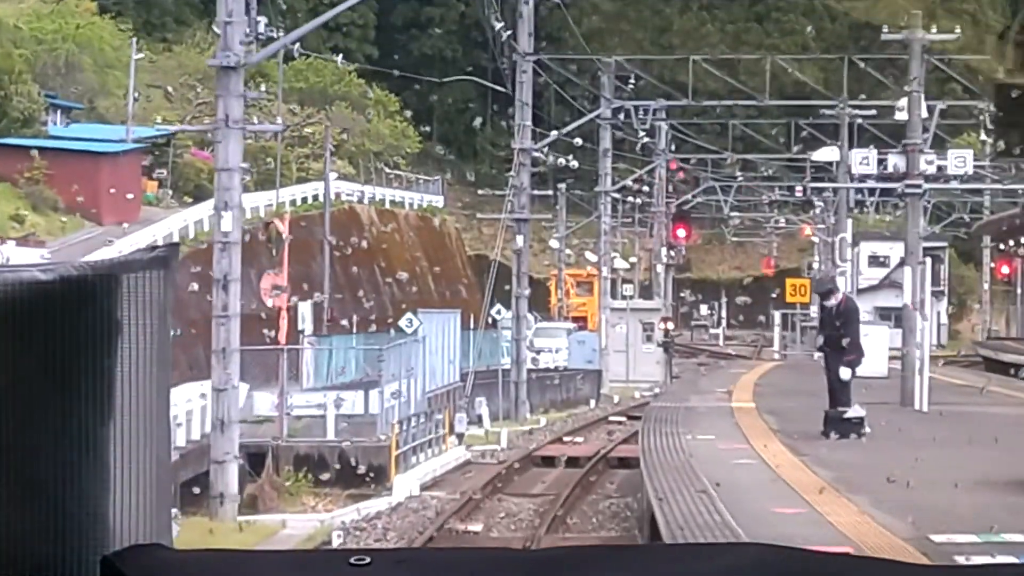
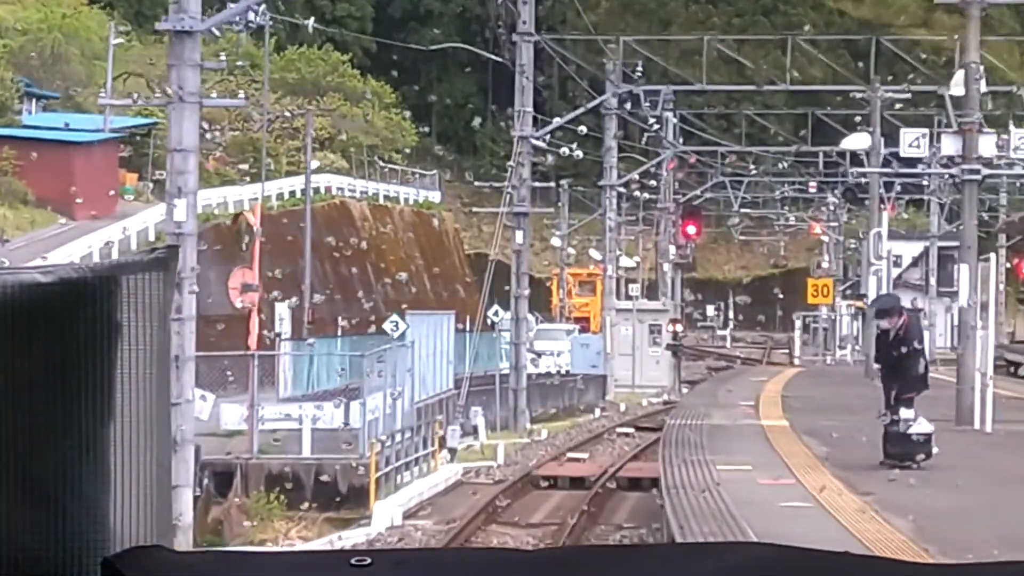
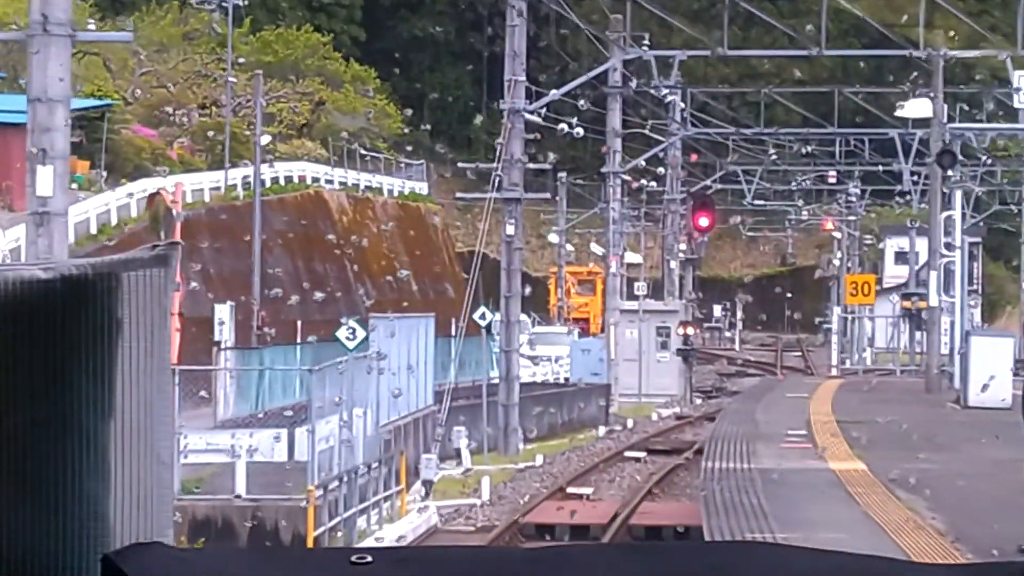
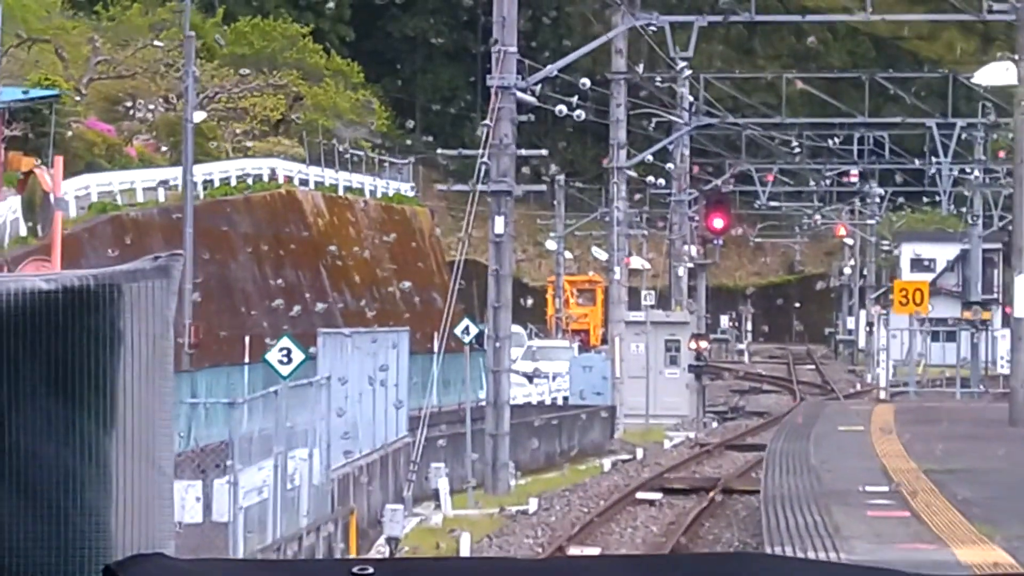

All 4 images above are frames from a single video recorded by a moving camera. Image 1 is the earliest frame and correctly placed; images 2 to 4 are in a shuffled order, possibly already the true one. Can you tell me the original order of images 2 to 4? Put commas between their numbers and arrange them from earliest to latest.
2, 3, 4
